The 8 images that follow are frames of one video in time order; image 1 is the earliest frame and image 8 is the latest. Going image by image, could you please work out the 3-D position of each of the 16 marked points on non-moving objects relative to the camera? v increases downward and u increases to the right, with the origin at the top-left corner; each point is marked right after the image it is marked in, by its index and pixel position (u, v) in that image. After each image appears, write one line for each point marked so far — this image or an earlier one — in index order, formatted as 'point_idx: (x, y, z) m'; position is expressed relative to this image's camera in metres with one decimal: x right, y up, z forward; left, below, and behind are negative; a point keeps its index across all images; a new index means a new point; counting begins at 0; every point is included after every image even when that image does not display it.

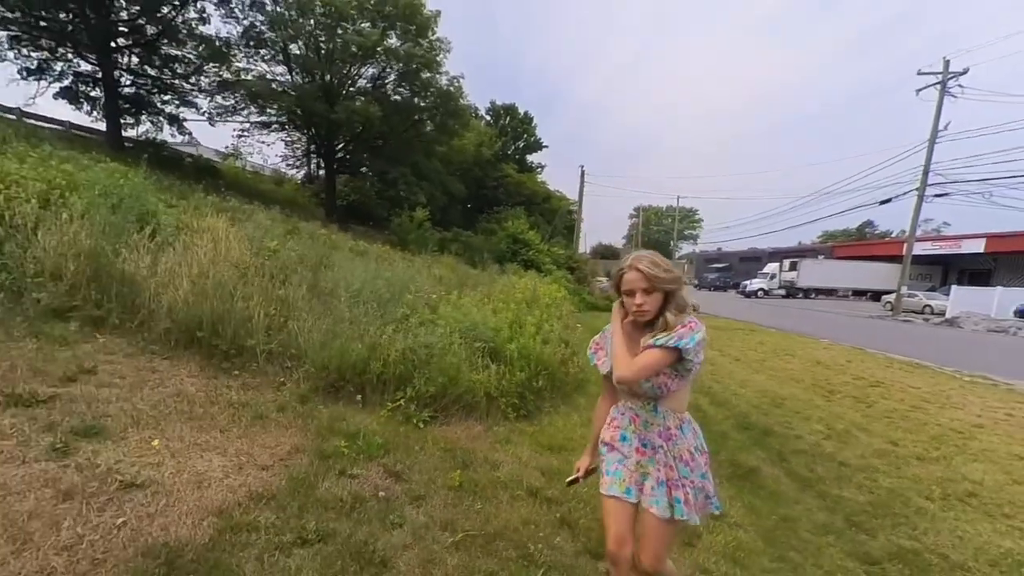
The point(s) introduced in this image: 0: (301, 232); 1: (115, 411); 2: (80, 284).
0: (-5.5, +1.6, +10.3) m
1: (-3.1, -1.0, +3.0) m
2: (-4.9, +0.1, +4.5) m
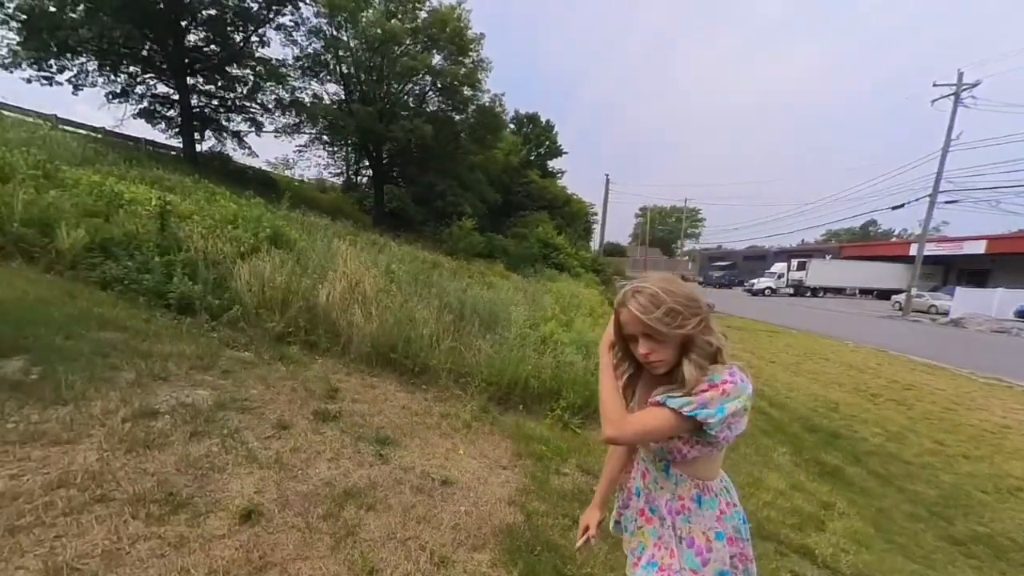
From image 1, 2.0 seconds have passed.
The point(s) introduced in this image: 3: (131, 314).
0: (-3.6, +1.2, +11.3) m
1: (-1.3, -1.4, +4.0) m
2: (-3.1, -0.3, +5.5) m
3: (-4.7, -0.3, +4.8) m
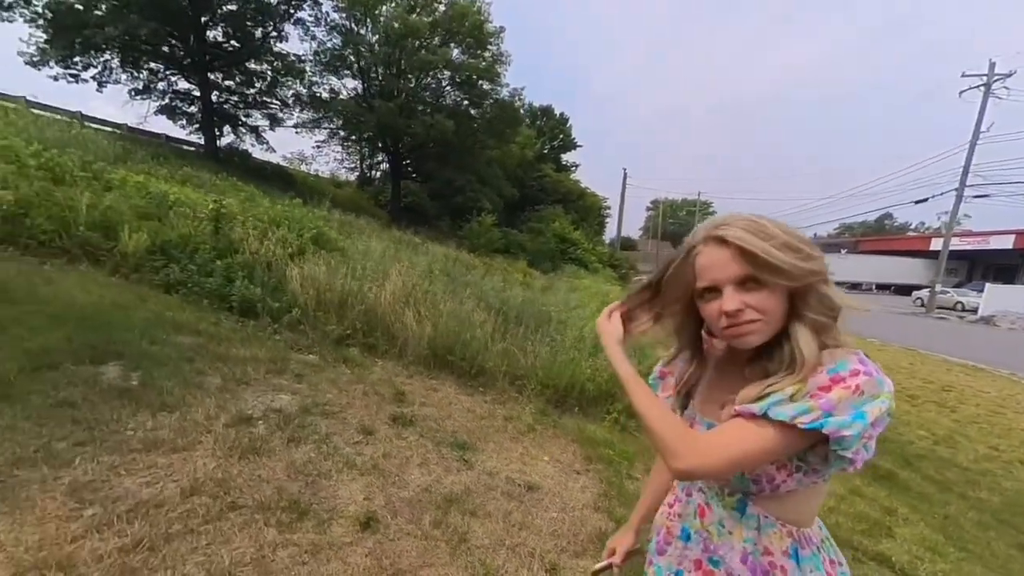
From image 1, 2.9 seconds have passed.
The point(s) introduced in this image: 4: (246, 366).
0: (-2.8, +1.3, +11.4) m
1: (-0.6, -1.5, +4.1) m
2: (-2.4, -0.4, +5.5) m
3: (-3.9, -0.4, +4.9) m
4: (-2.8, -0.8, +4.2) m
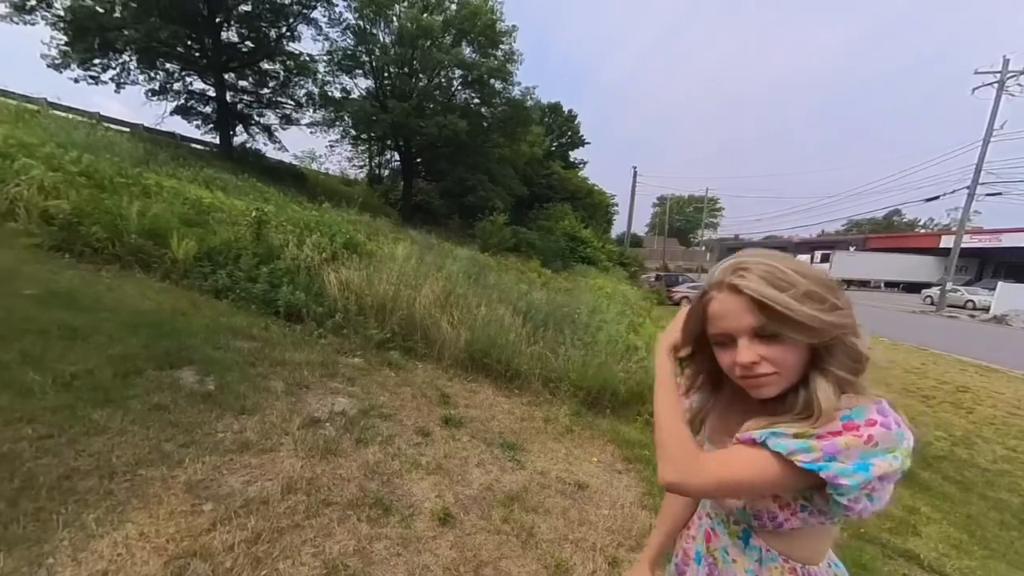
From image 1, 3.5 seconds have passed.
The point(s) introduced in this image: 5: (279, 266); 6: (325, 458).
0: (-2.2, +1.3, +11.6) m
1: (-0.1, -1.6, +4.3) m
2: (-1.9, -0.5, +5.8) m
3: (-3.5, -0.5, +5.1) m
4: (-2.4, -0.9, +4.4) m
5: (-3.7, +0.3, +6.2) m
6: (-1.5, -1.4, +3.1) m
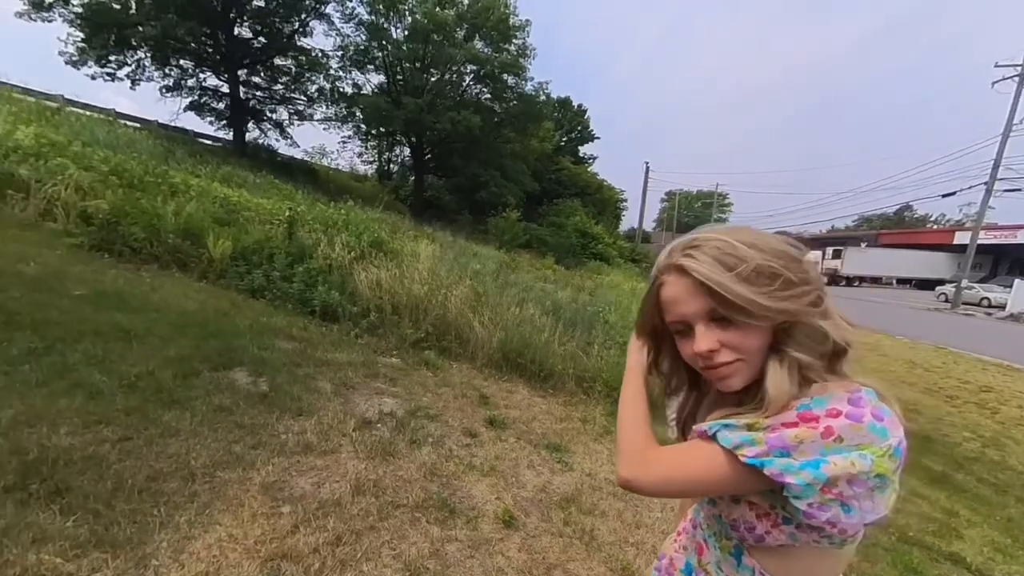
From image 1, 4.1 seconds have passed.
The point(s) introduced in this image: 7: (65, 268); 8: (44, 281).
0: (-1.7, +1.3, +11.6) m
1: (+0.4, -1.6, +4.4) m
2: (-1.4, -0.5, +5.8) m
3: (-3.0, -0.5, +5.2) m
4: (-1.9, -0.9, +4.5) m
5: (-3.2, +0.4, +6.2) m
6: (-1.0, -1.4, +3.1) m
7: (-5.7, +0.3, +4.9) m
8: (-5.4, +0.1, +4.4) m
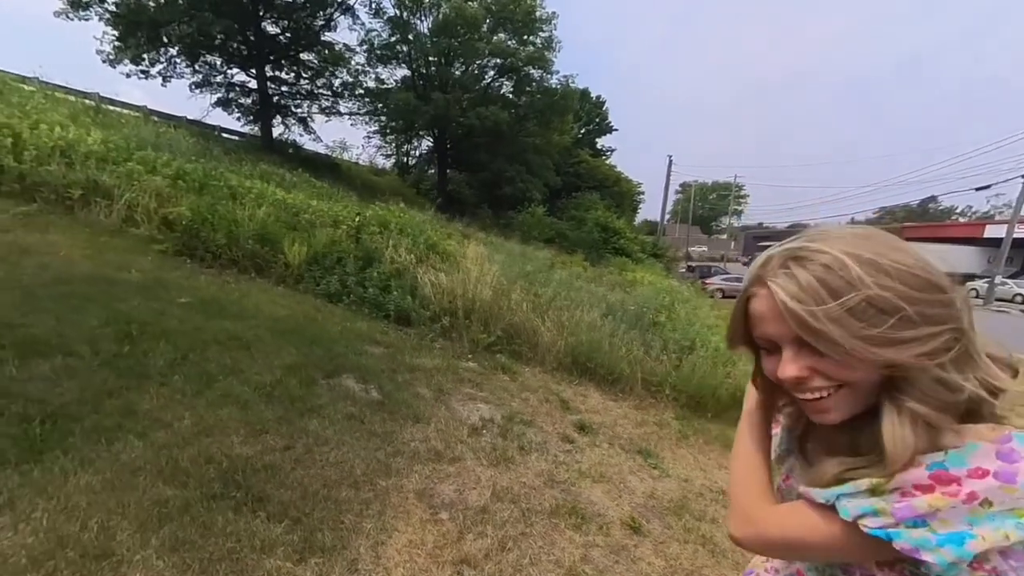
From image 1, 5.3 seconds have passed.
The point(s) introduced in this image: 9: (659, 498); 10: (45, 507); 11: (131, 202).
0: (-0.5, +1.4, +11.7) m
1: (+1.3, -1.7, +4.5) m
2: (-0.4, -0.5, +6.0) m
3: (-2.0, -0.6, +5.4) m
4: (-0.9, -1.0, +4.6) m
5: (-2.2, +0.3, +6.4) m
6: (-0.1, -1.5, +3.3) m
7: (-4.7, +0.2, +5.2) m
8: (-4.4, 0.0, +4.7) m
9: (+1.3, -1.8, +3.4) m
10: (-2.4, -1.2, +2.0) m
11: (-6.3, +1.4, +6.4) m
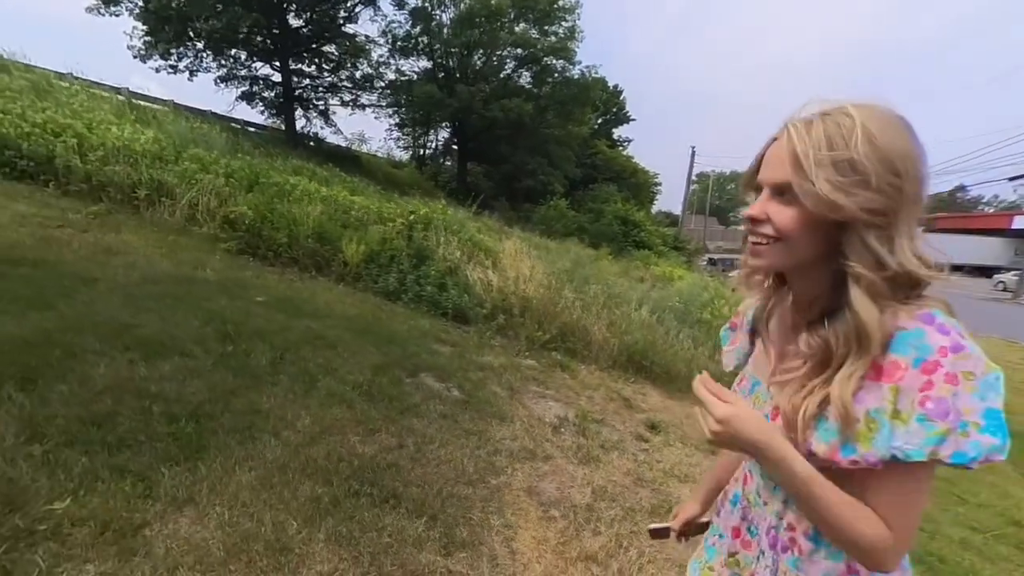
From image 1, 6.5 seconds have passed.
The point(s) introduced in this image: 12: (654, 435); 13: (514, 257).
0: (+0.5, +1.5, +11.8) m
1: (+2.2, -1.7, +4.6) m
2: (+0.5, -0.5, +6.1) m
3: (-1.1, -0.5, +5.5) m
4: (-0.1, -1.1, +4.8) m
5: (-1.3, +0.3, +6.6) m
6: (+0.7, -1.6, +3.4) m
7: (-3.8, +0.2, +5.4) m
8: (-3.5, 0.0, +4.9) m
9: (+2.1, -1.9, +3.5) m
10: (-1.6, -1.2, +2.2) m
11: (-5.4, +1.5, +6.6) m
12: (+1.5, -1.6, +4.3) m
13: (0.0, +0.6, +7.5) m
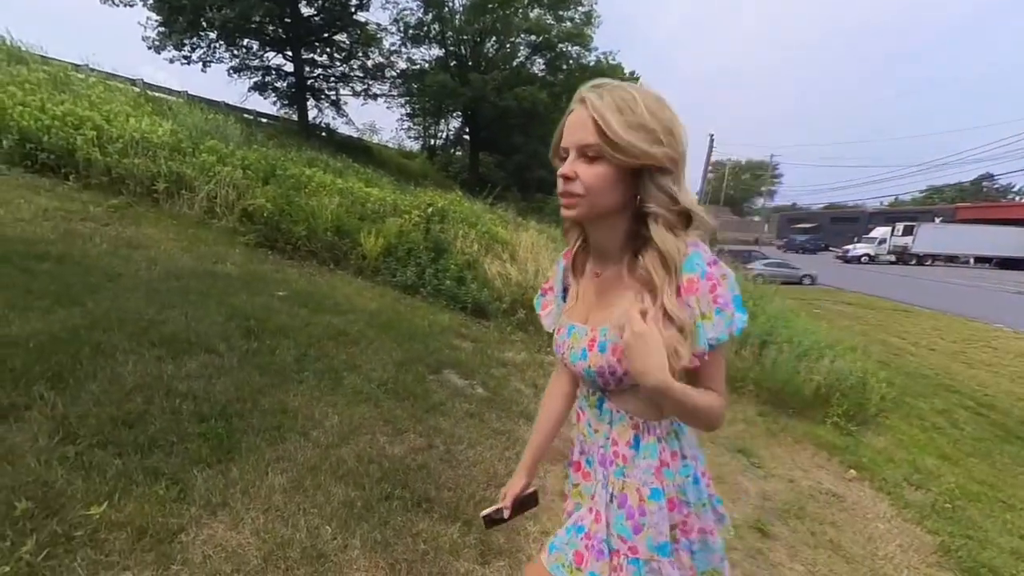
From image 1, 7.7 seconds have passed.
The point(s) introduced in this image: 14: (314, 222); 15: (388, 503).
0: (+0.9, +1.8, +11.6) m
1: (+2.4, -1.7, +4.5) m
2: (+0.8, -0.4, +6.0) m
3: (-0.8, -0.5, +5.5) m
4: (+0.2, -1.0, +4.7) m
5: (-1.0, +0.4, +6.5) m
6: (+1.0, -1.5, +3.3) m
7: (-3.5, +0.3, +5.3) m
8: (-3.3, +0.1, +4.8) m
9: (+2.3, -1.9, +3.4) m
10: (-1.4, -1.2, +2.2) m
11: (-5.1, +1.6, +6.6) m
12: (+1.8, -1.6, +4.2) m
13: (+0.4, +0.7, +7.4) m
14: (-3.2, +1.1, +6.3) m
15: (-0.8, -1.3, +2.3) m
